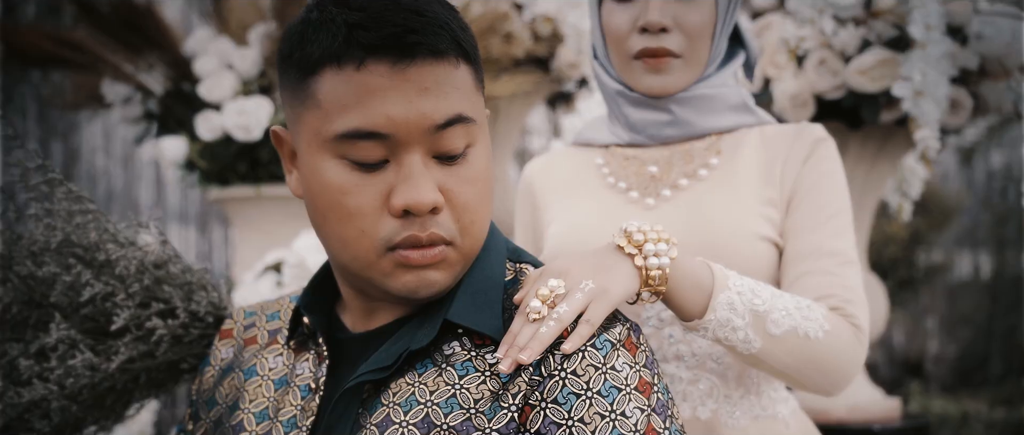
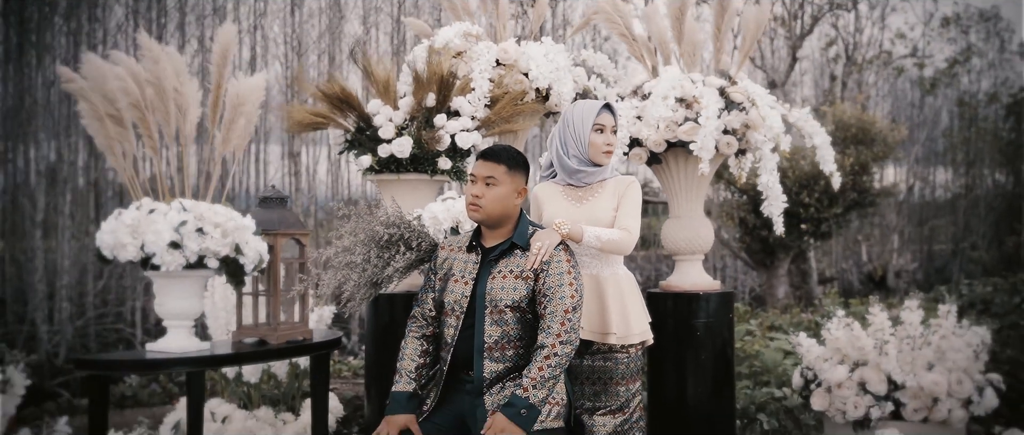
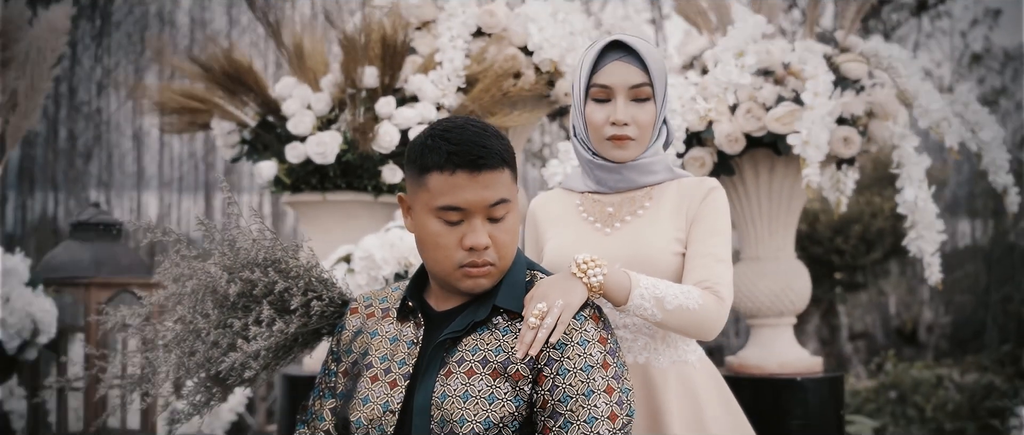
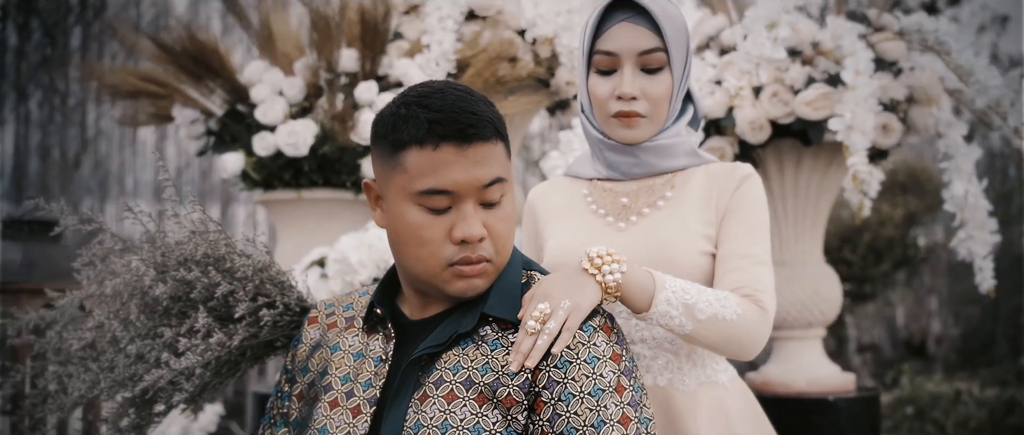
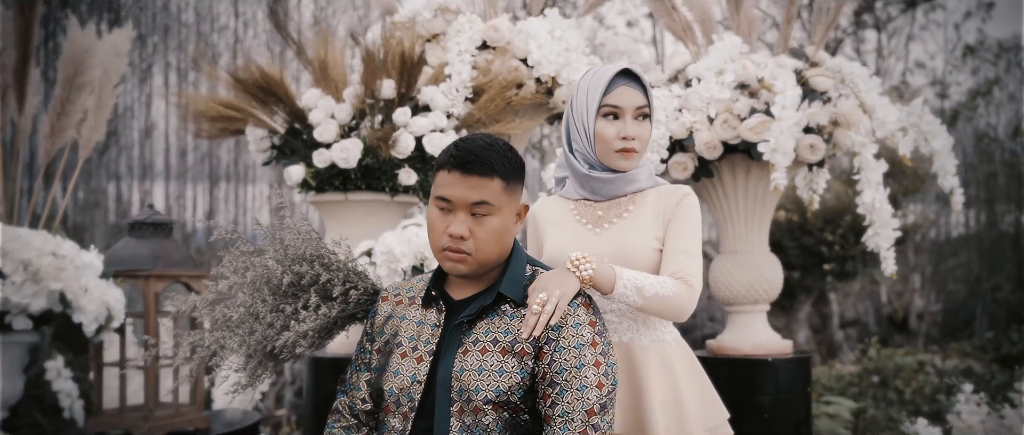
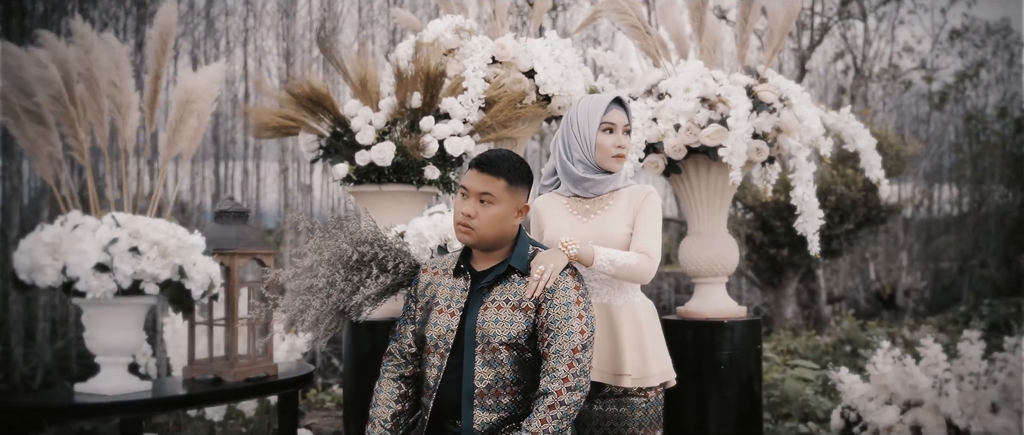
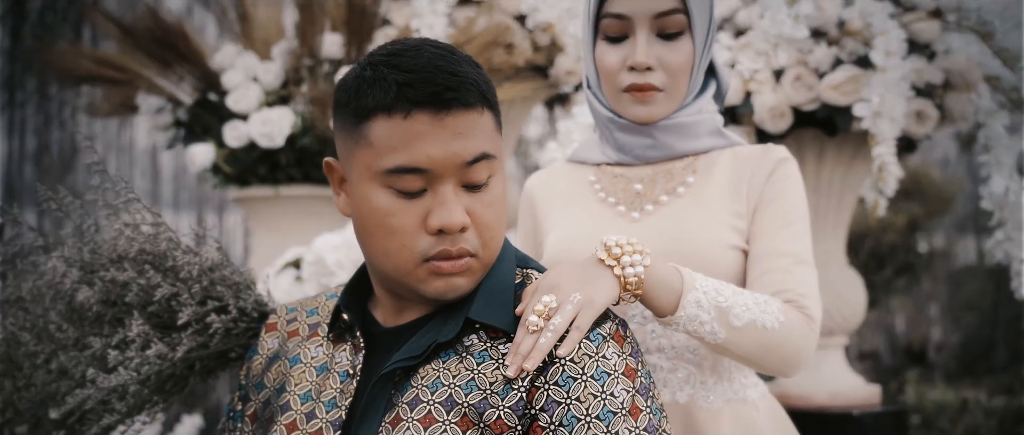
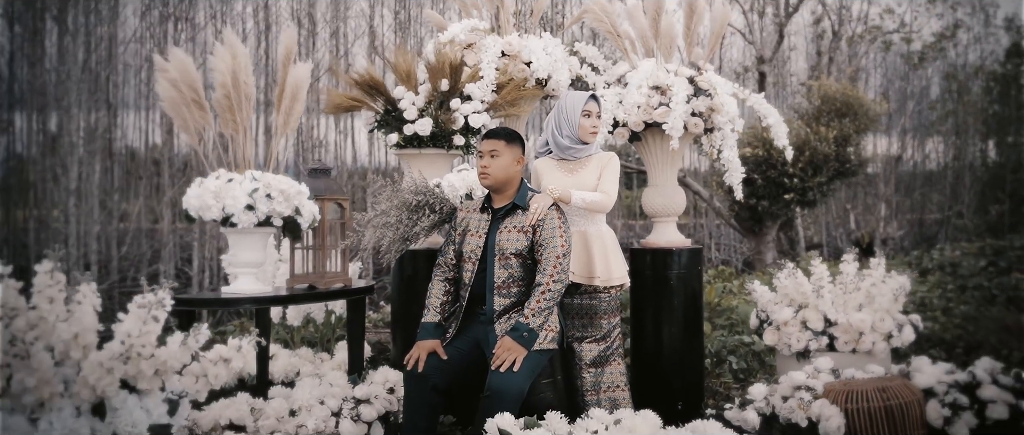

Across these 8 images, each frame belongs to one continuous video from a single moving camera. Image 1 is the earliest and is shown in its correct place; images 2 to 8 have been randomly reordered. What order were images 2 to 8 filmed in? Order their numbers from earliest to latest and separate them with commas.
7, 4, 3, 5, 6, 2, 8
